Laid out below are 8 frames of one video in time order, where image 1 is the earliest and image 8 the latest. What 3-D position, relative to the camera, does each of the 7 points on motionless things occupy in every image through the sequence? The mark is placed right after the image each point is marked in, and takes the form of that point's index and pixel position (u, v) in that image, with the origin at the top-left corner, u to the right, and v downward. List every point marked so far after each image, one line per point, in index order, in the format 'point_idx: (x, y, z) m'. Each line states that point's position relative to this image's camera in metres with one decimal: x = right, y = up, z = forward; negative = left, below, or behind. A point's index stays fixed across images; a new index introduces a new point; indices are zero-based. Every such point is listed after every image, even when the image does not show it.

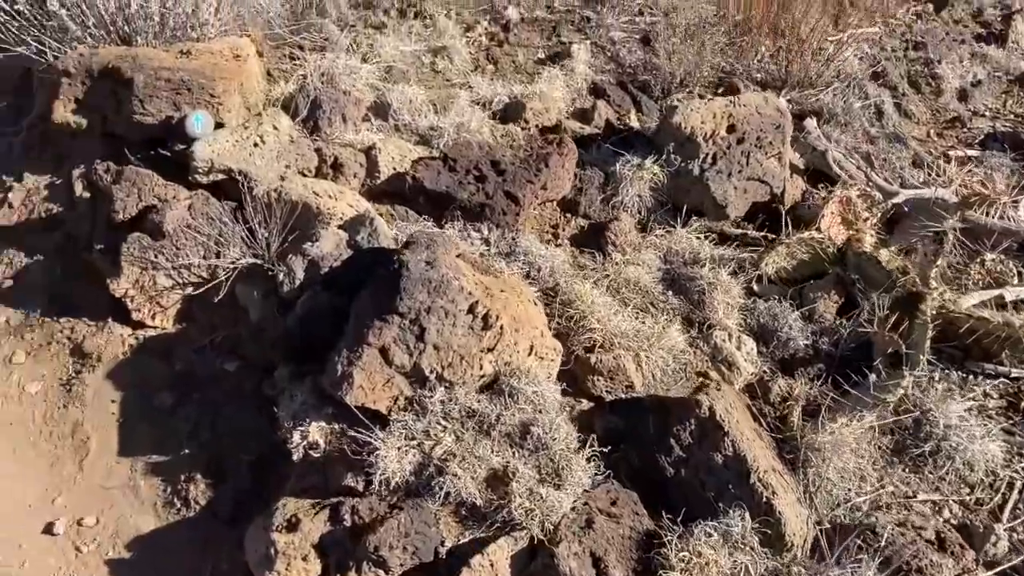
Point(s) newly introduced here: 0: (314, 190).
0: (-0.9, +0.5, +4.0) m
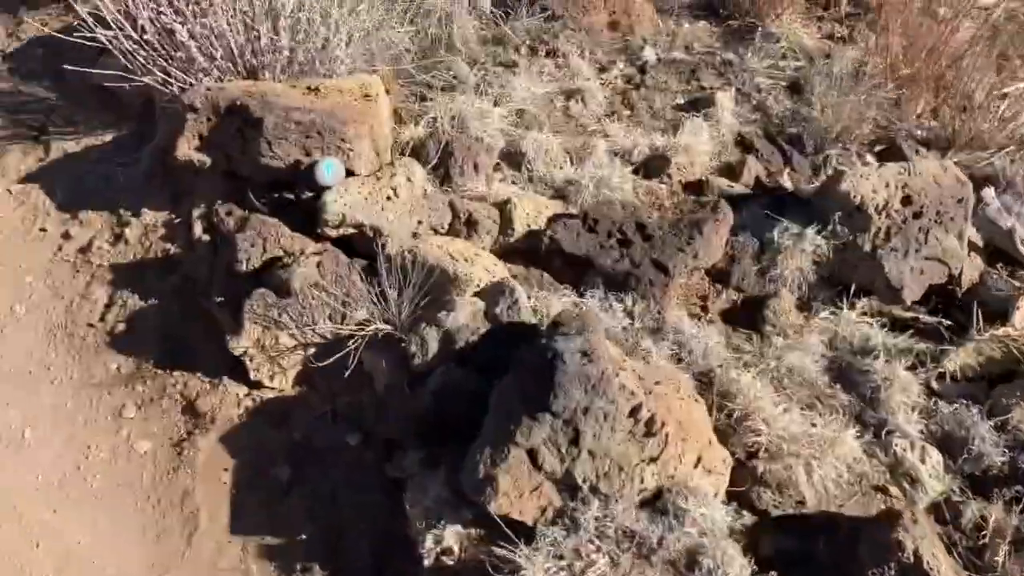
0: (-0.3, +0.2, +3.6) m
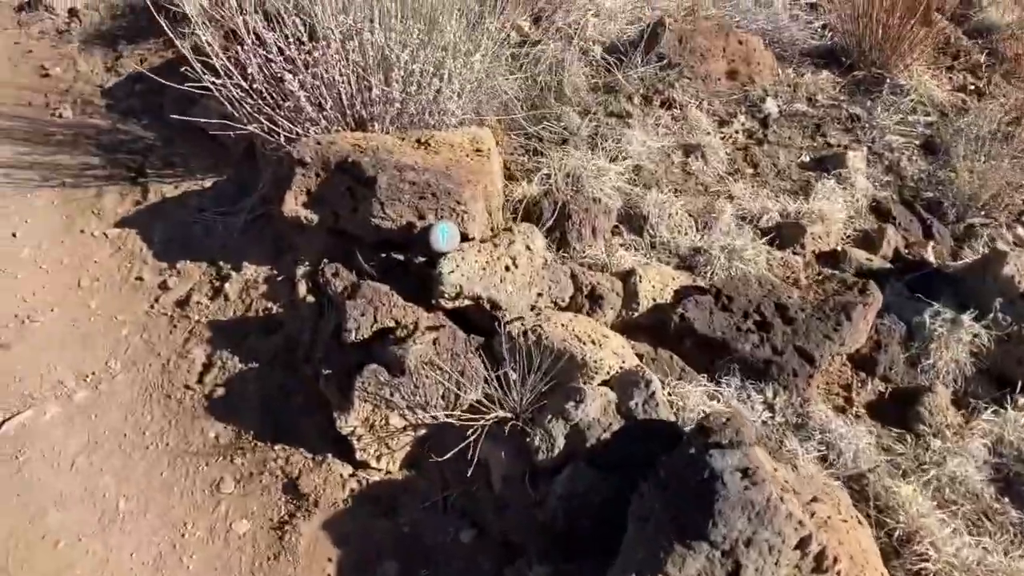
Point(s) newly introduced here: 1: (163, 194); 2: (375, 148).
0: (+0.3, -0.2, +3.3) m
1: (-2.1, +0.6, +5.1) m
2: (-0.7, +0.7, +4.0) m
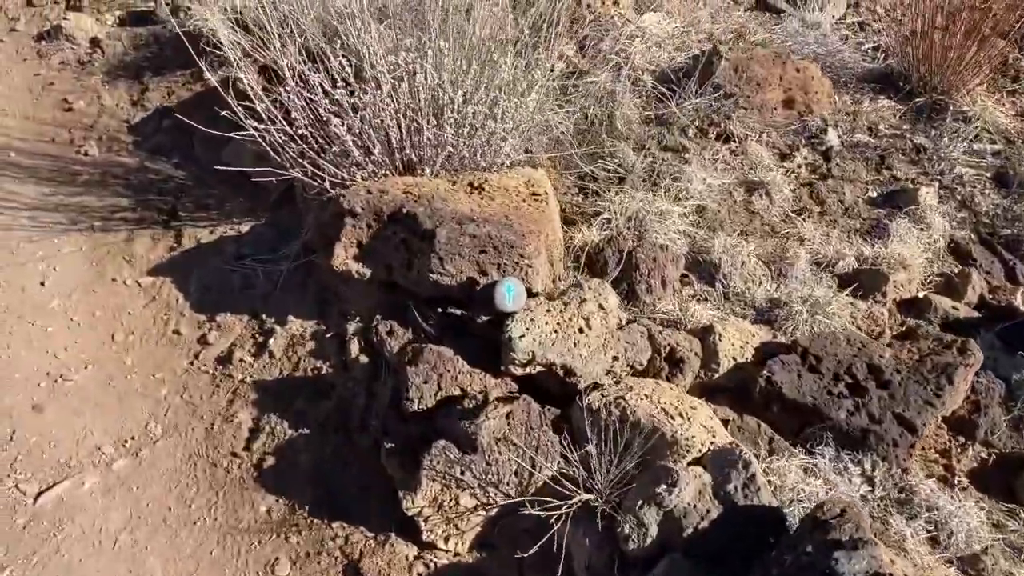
0: (+0.5, -0.4, +3.1) m
1: (-1.8, +0.3, +4.9) m
2: (-0.4, +0.4, +3.7) m
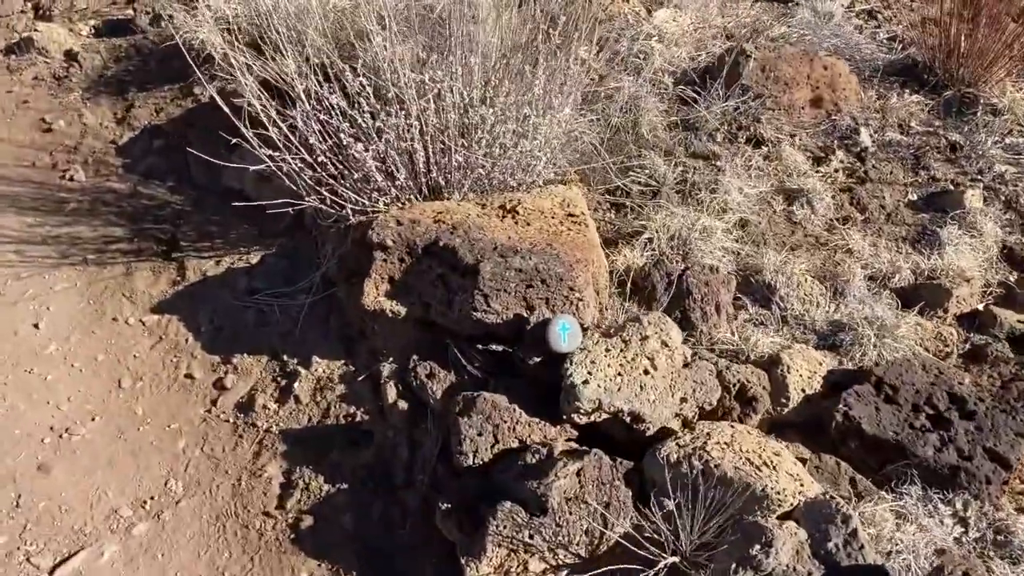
0: (+0.8, -0.6, +2.9) m
1: (-1.7, +0.1, +4.5) m
2: (-0.2, +0.3, +3.5) m
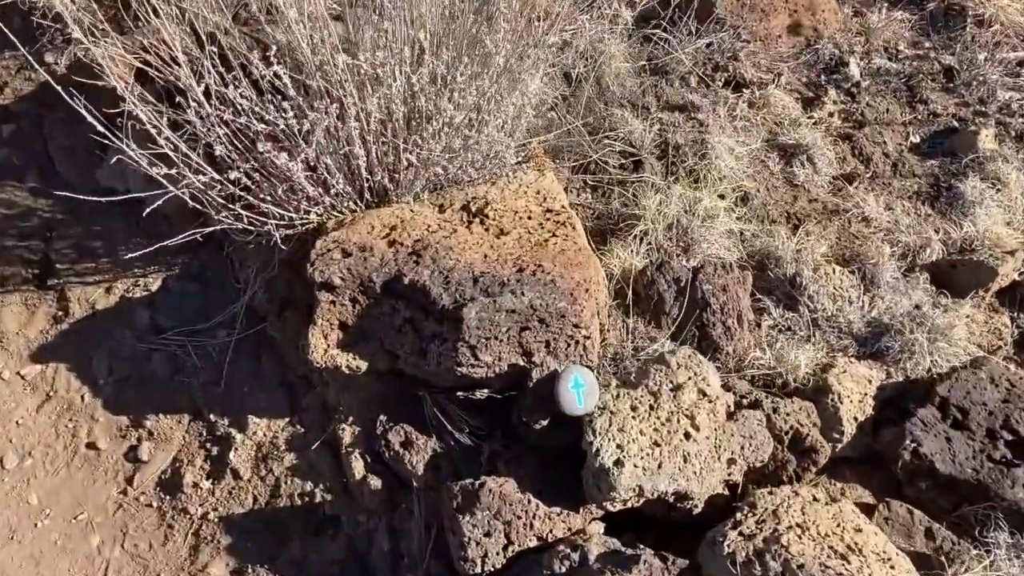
0: (+0.8, -0.7, +2.3) m
1: (-1.8, -0.1, +3.6) m
2: (-0.2, +0.1, +2.7) m
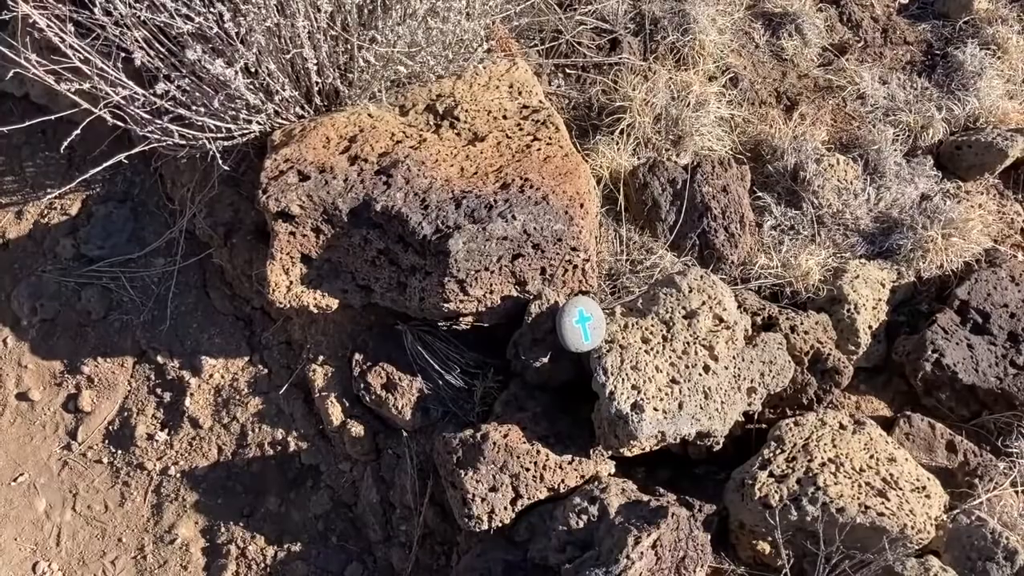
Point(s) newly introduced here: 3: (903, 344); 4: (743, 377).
0: (+0.9, -0.5, +2.2) m
1: (-1.9, +0.2, +3.1) m
2: (-0.3, +0.3, +2.3) m
3: (+1.2, -0.2, +2.6) m
4: (+0.6, -0.2, +2.3) m
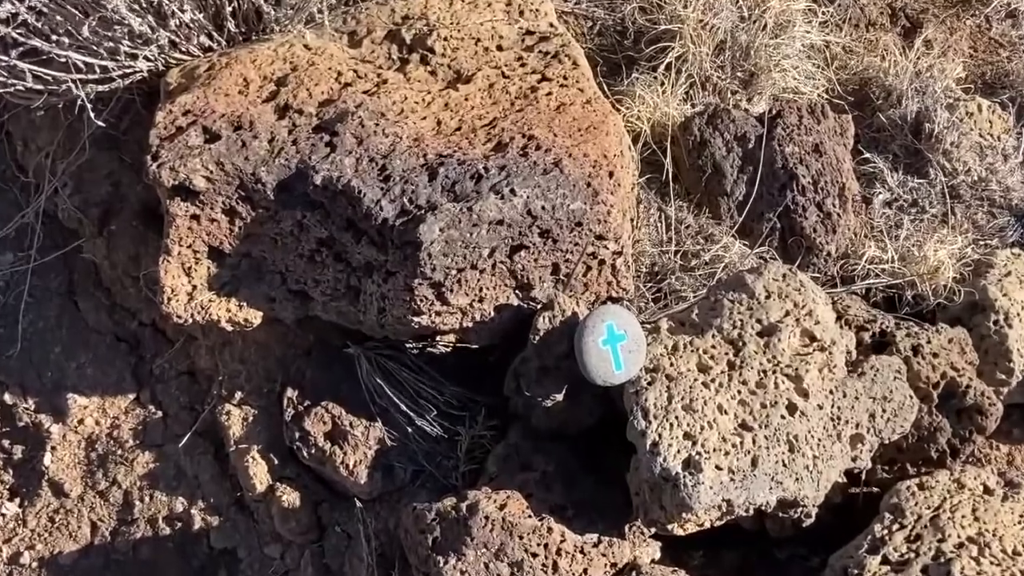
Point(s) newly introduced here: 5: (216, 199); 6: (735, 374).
0: (+0.9, -0.5, +1.5) m
1: (-1.9, +0.2, +2.5) m
2: (-0.3, +0.3, +1.6) m
3: (+1.2, -0.2, +1.8) m
4: (+0.6, -0.3, +1.6) m
5: (-0.6, +0.2, +1.7) m
6: (+0.4, -0.2, +1.5) m
